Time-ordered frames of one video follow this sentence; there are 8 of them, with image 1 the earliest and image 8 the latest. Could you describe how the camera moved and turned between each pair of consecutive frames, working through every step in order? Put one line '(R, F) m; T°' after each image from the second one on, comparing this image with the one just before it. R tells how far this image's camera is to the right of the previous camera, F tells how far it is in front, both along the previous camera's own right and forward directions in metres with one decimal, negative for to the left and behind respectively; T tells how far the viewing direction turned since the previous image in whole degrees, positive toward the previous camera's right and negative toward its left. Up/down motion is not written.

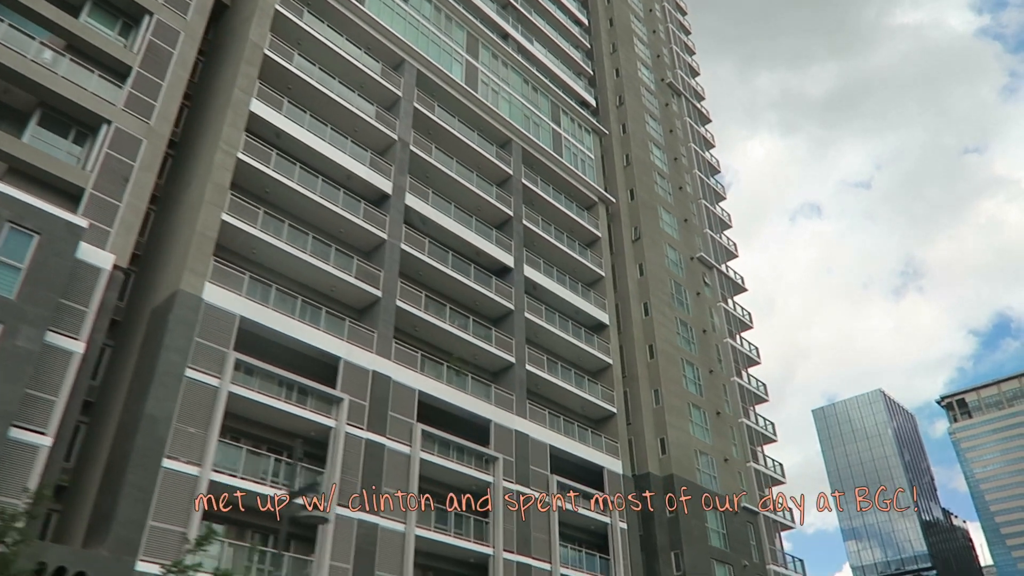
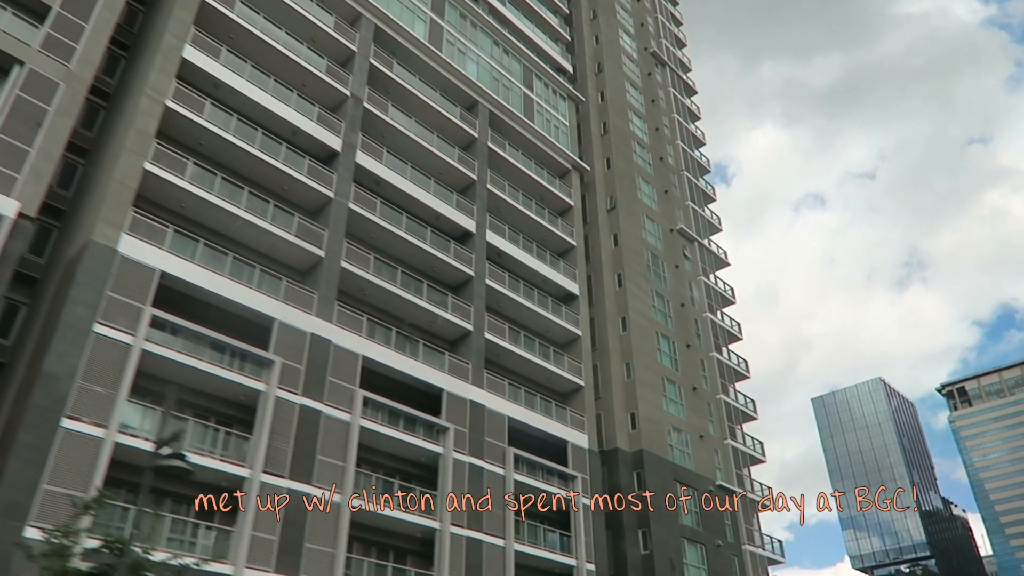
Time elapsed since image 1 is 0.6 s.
(+2.1, +1.8) m; 0°
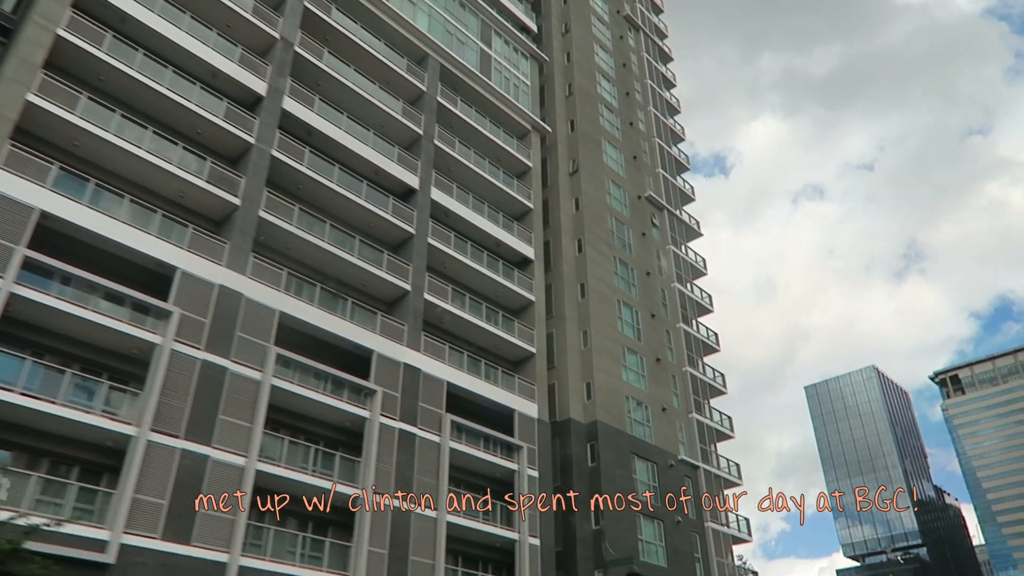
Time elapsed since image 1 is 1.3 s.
(+2.5, +2.2) m; 0°
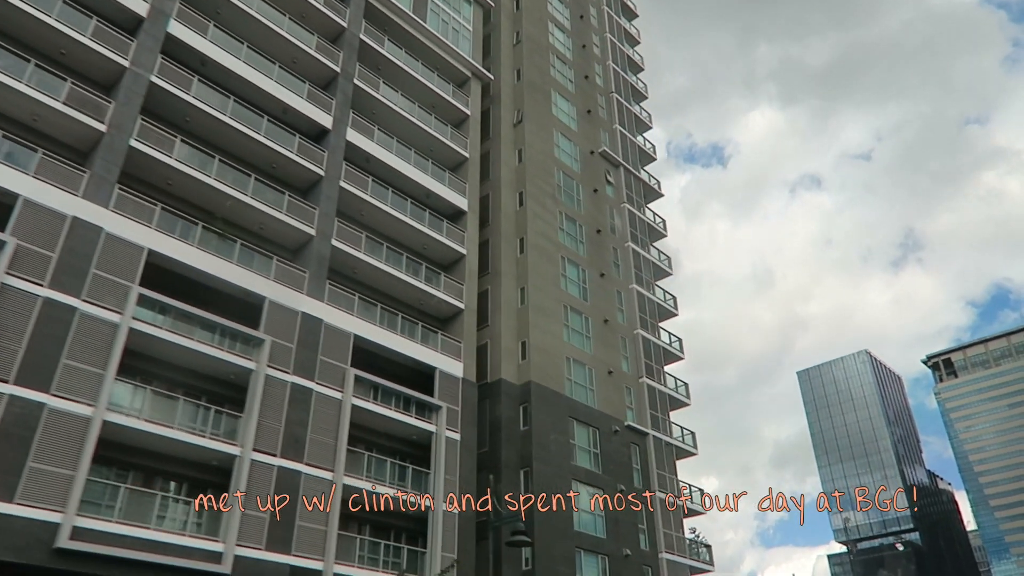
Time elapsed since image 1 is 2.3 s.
(+3.2, +2.9) m; 0°
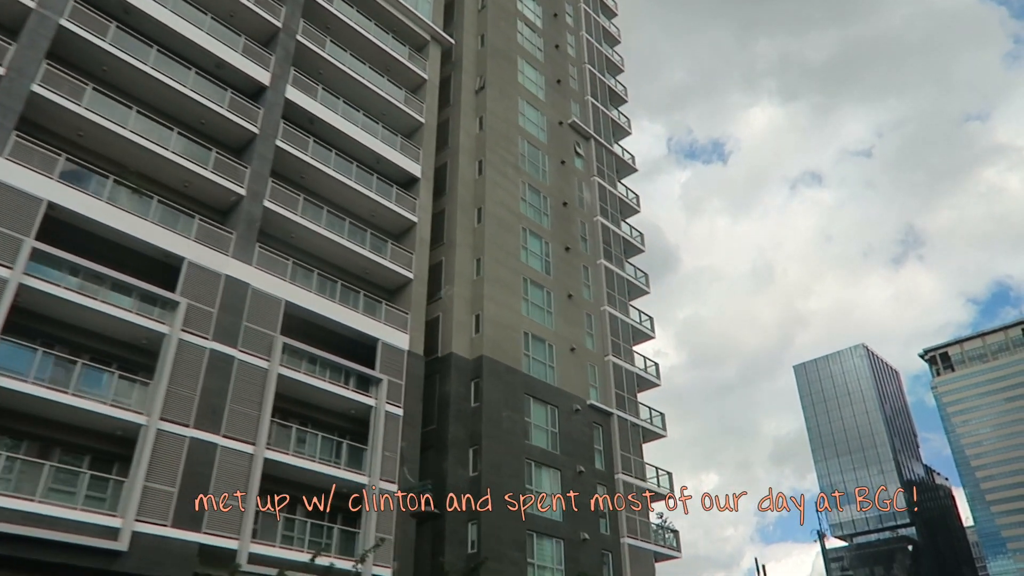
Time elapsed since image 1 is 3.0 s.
(+2.1, +1.9) m; 0°
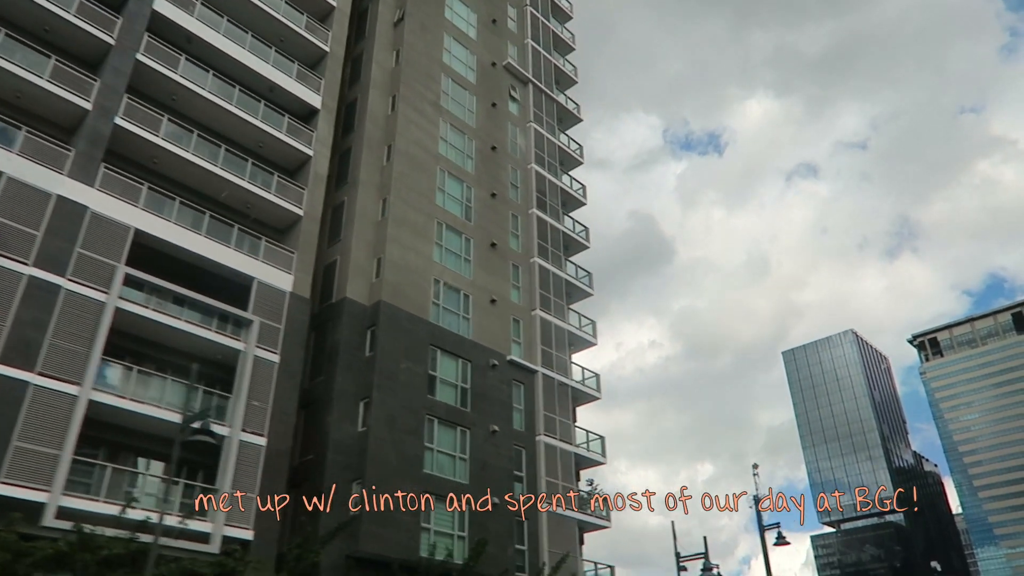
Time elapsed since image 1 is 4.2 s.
(+3.6, +3.3) m; 0°
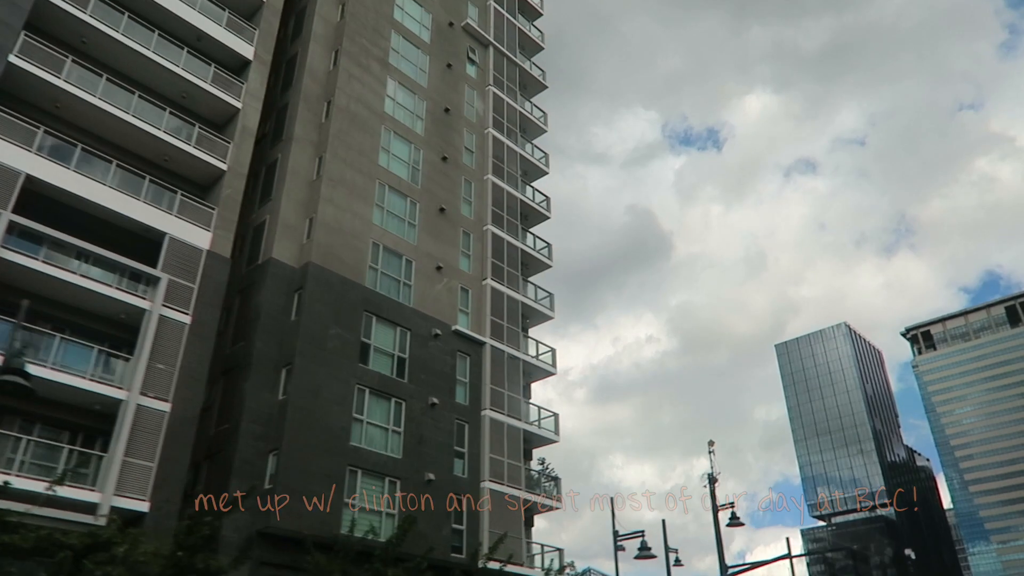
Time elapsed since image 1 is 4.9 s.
(+2.2, +1.9) m; 0°
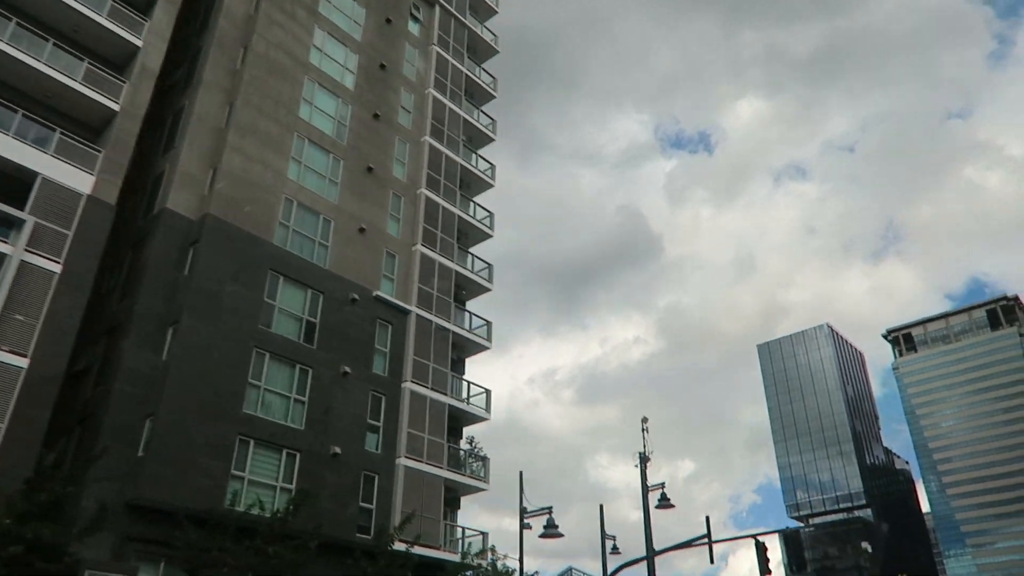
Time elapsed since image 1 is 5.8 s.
(+2.4, +2.2) m; +1°
